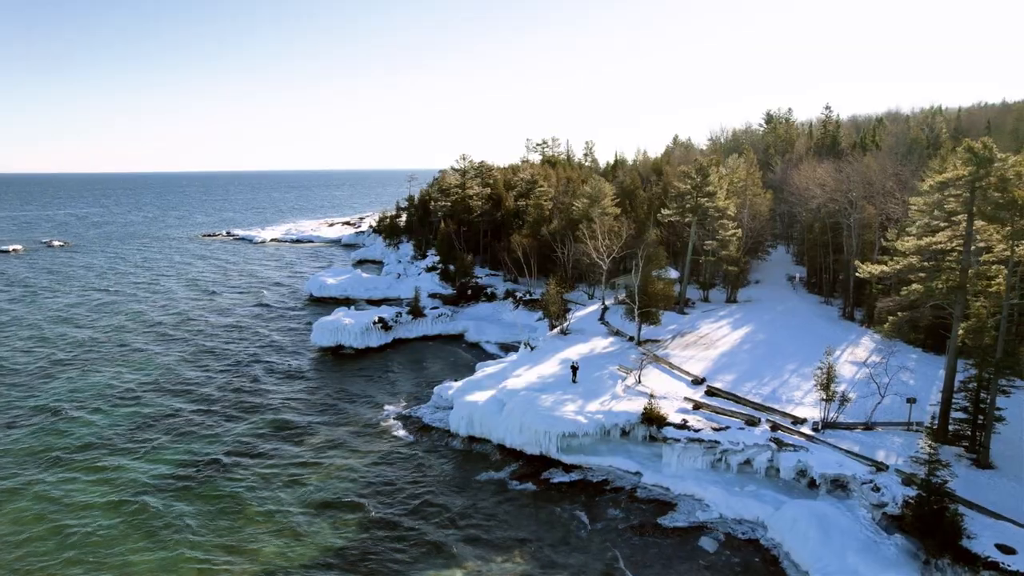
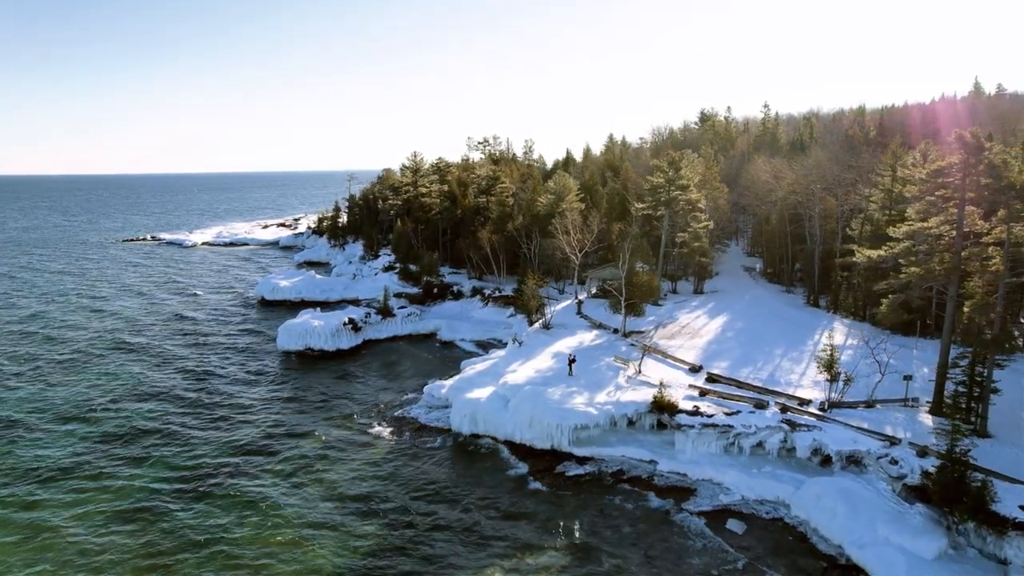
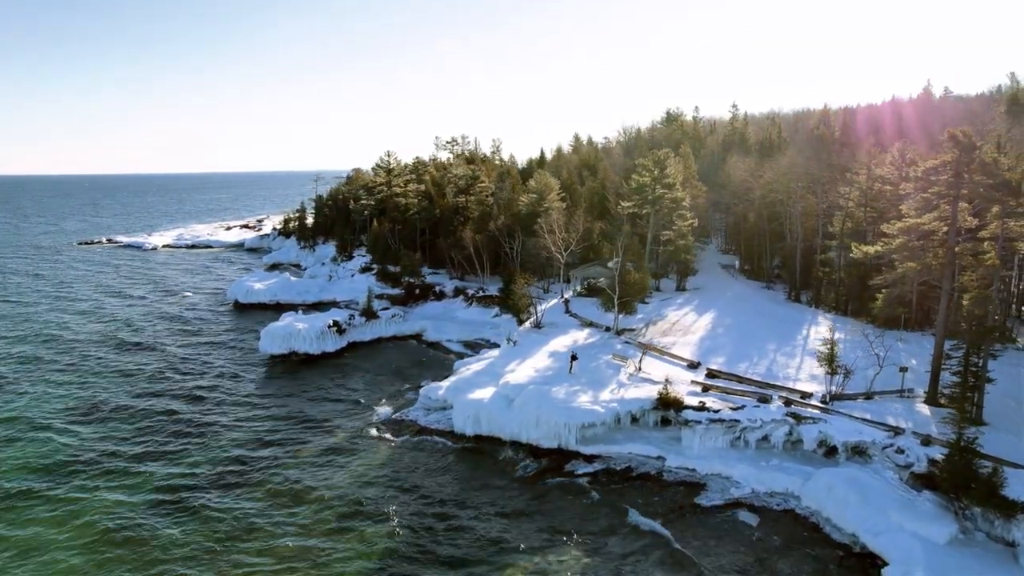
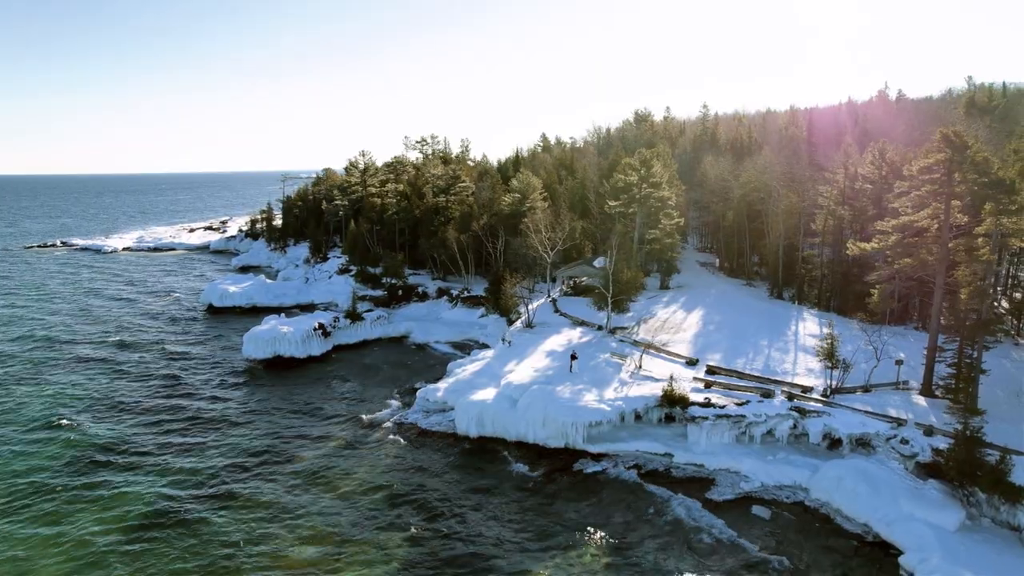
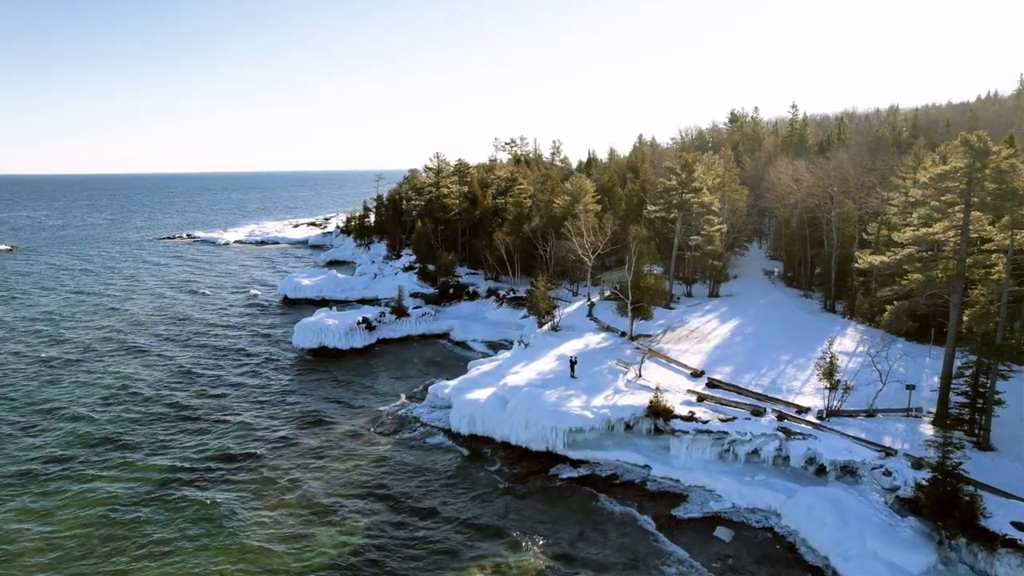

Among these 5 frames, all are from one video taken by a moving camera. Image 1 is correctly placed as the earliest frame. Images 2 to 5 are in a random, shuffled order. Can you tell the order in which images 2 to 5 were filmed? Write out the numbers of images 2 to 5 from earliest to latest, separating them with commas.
5, 2, 3, 4
